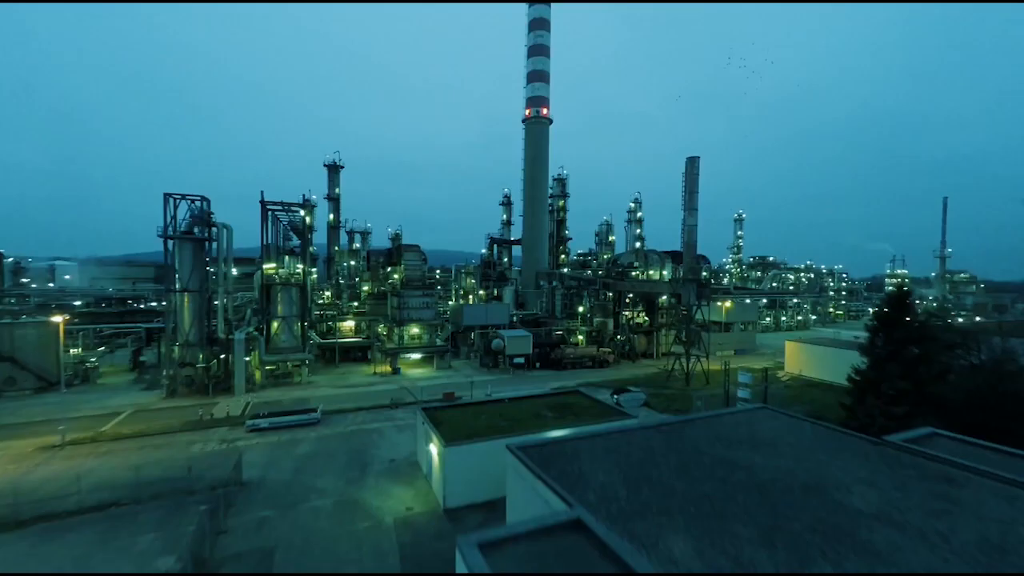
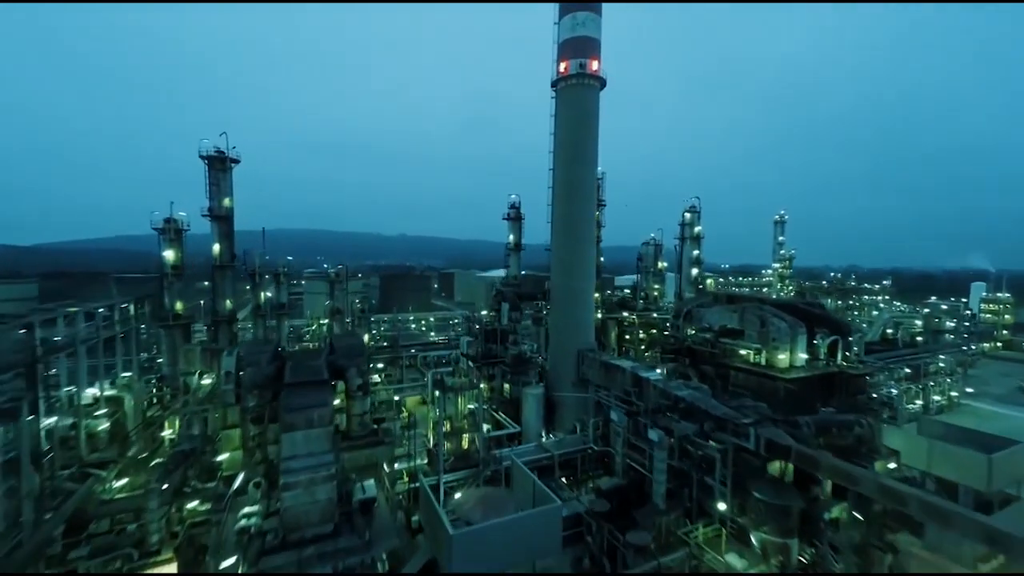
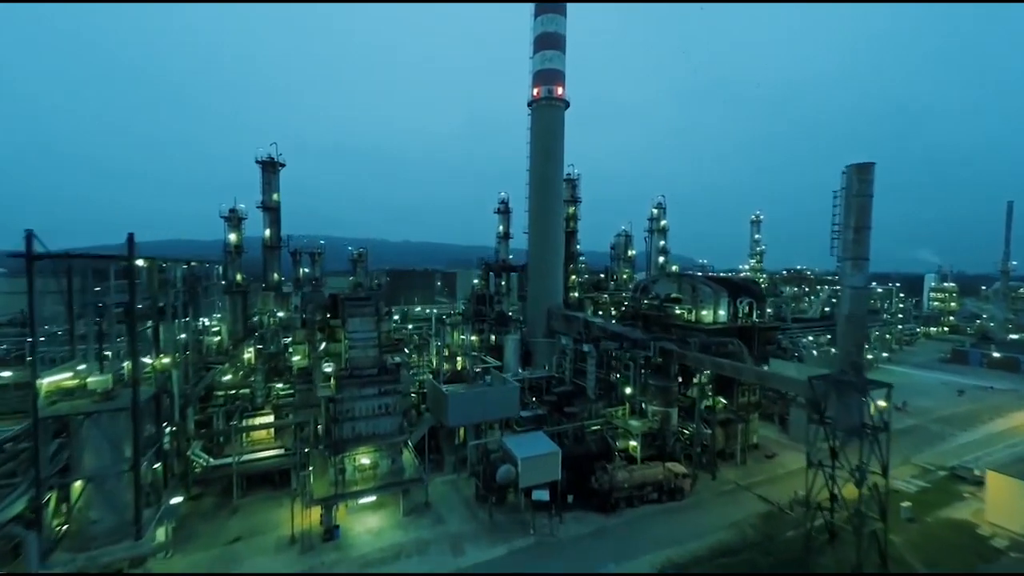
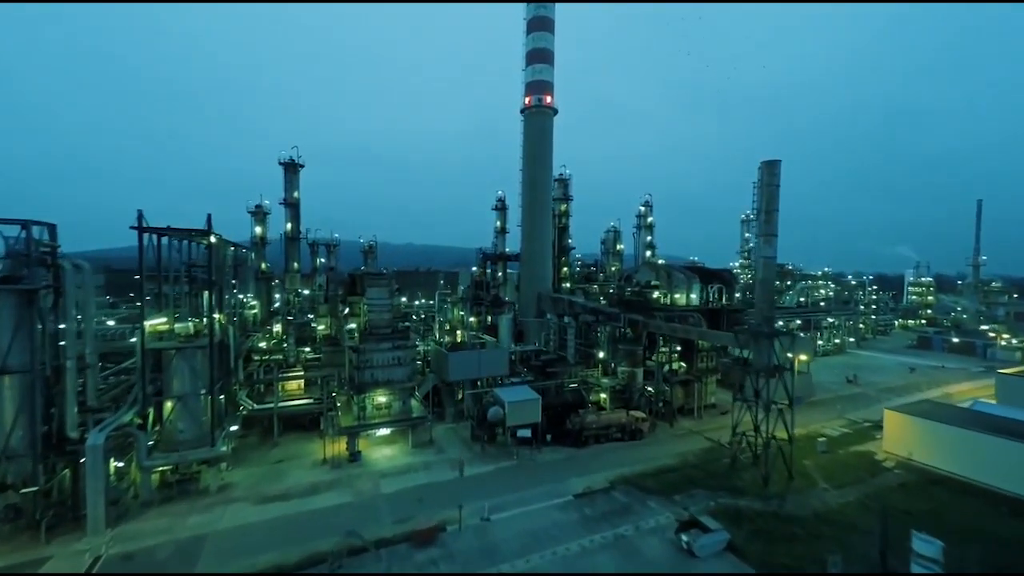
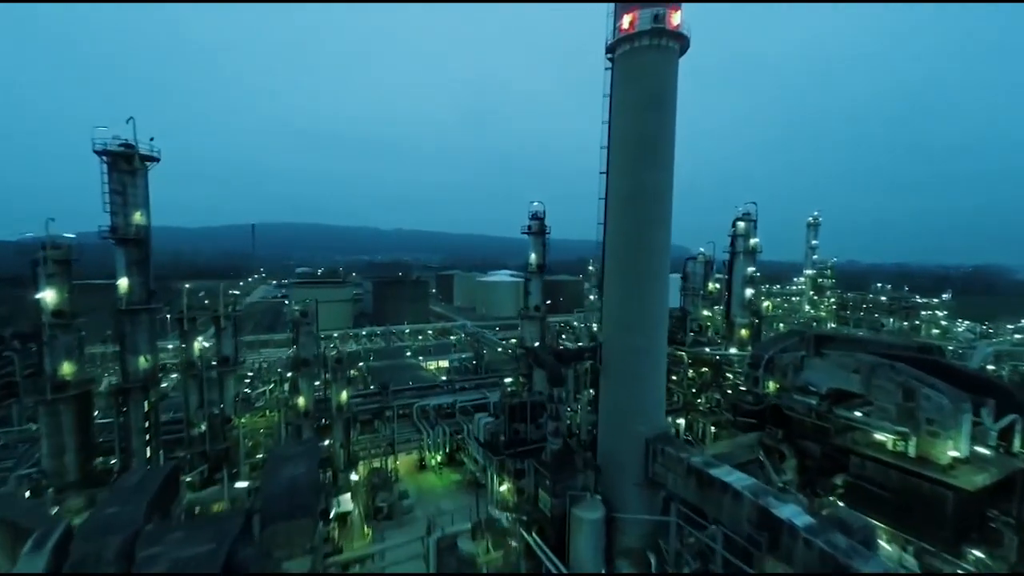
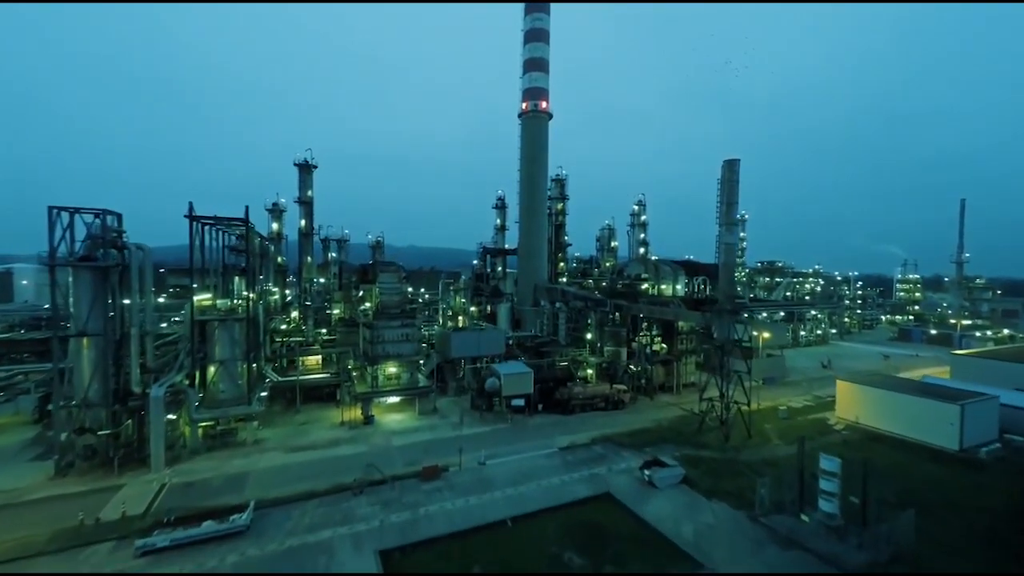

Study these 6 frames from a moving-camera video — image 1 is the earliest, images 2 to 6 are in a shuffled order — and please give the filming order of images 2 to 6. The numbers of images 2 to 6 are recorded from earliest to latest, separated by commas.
6, 4, 3, 2, 5
